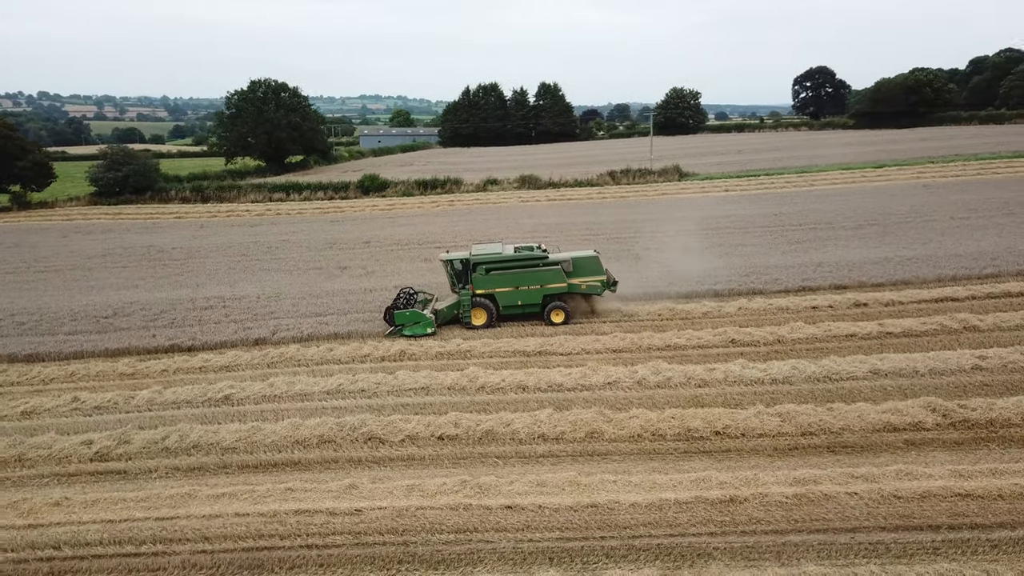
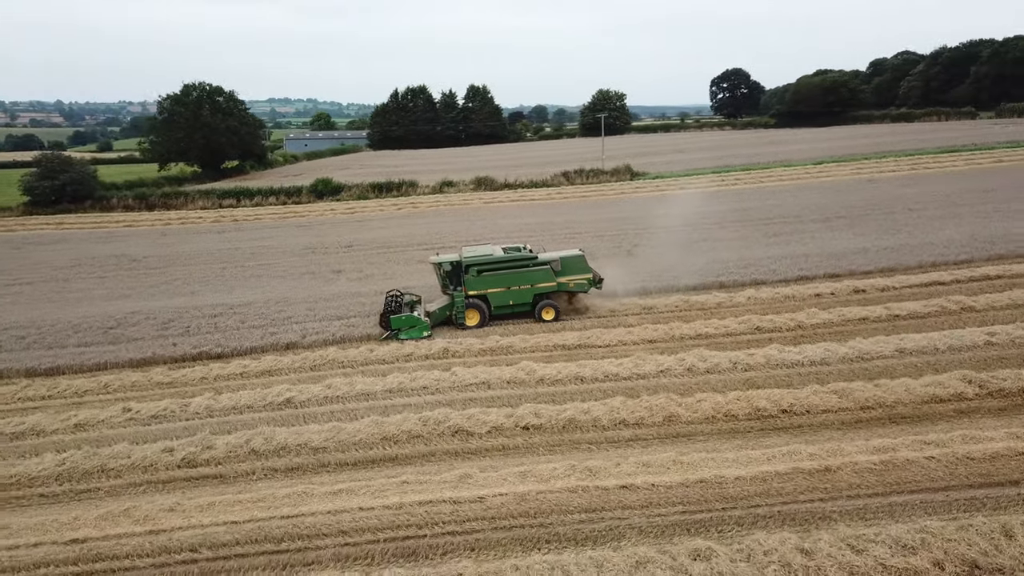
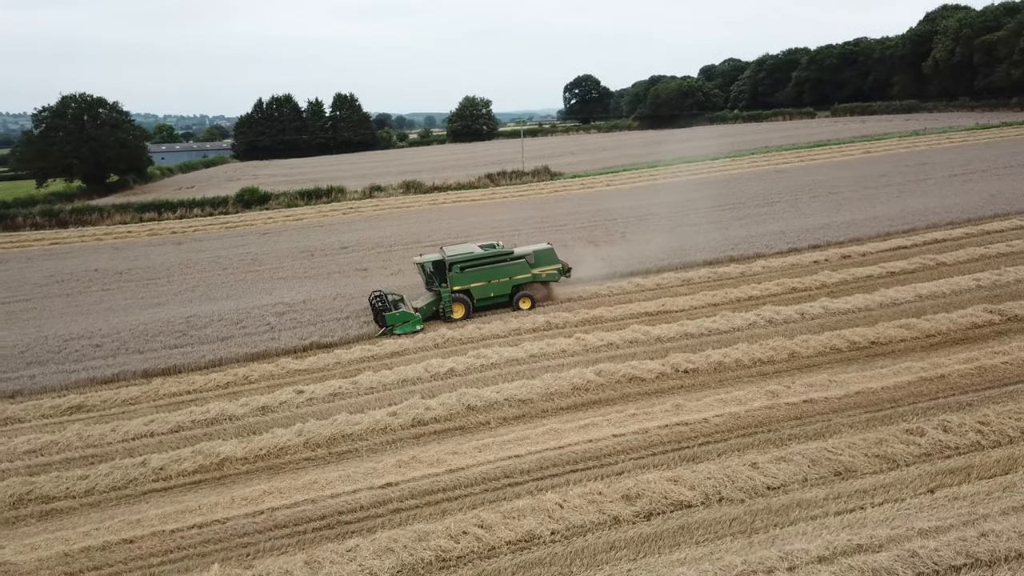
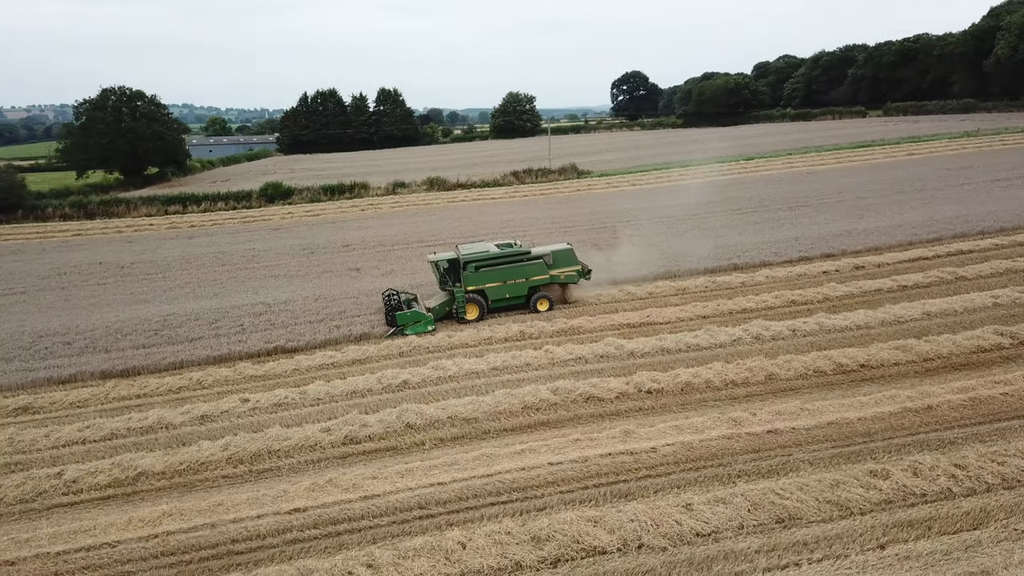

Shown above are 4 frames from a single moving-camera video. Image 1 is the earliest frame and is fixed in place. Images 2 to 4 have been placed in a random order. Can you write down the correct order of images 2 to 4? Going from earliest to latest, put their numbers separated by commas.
2, 4, 3
